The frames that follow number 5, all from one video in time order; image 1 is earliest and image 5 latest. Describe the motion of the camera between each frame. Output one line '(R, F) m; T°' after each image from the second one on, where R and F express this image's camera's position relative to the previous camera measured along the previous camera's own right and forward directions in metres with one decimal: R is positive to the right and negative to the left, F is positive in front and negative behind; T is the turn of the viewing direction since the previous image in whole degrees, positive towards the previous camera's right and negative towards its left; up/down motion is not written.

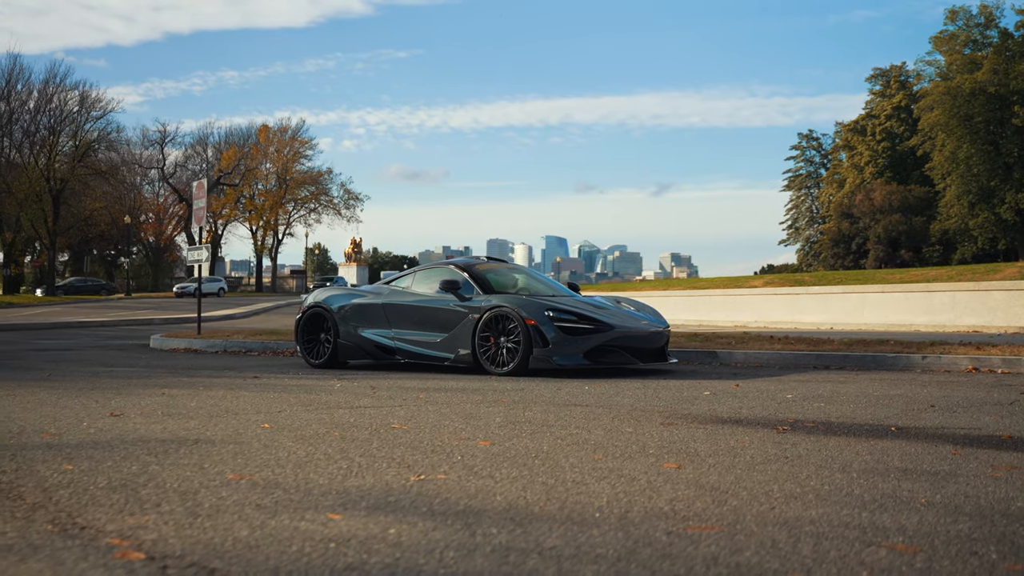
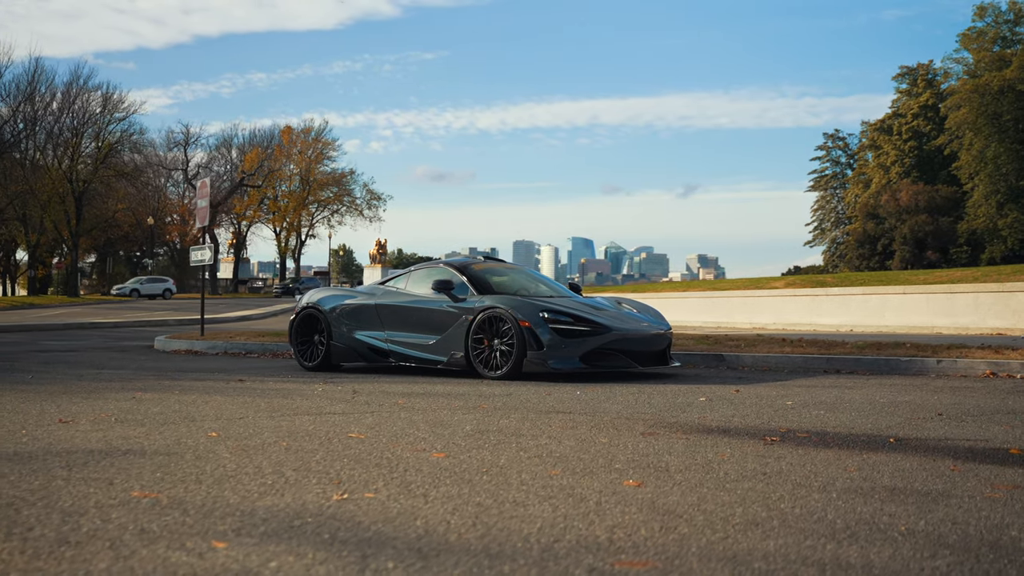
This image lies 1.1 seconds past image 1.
(+0.3, +0.3) m; -2°
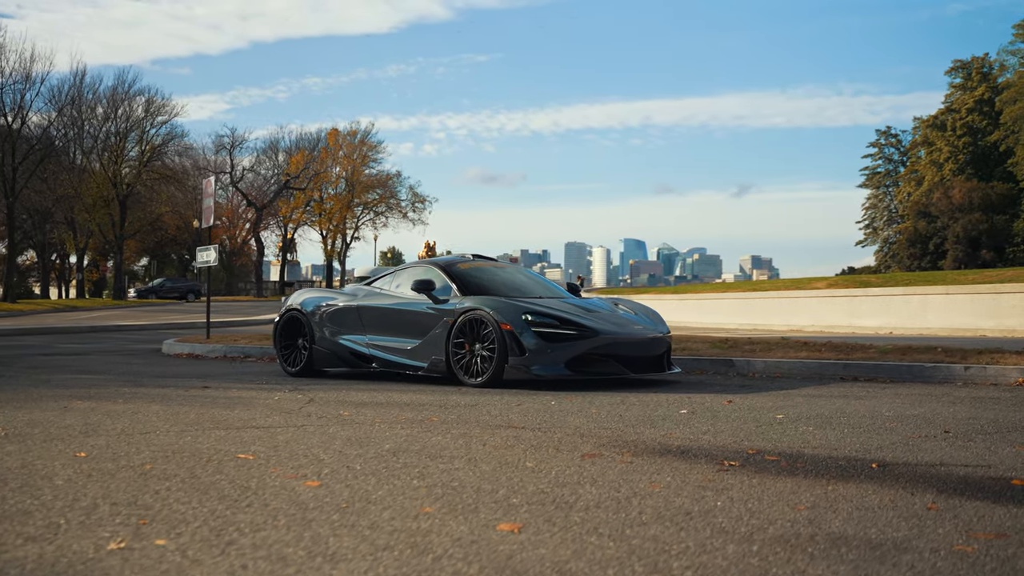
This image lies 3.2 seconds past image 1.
(+0.6, +0.6) m; -3°
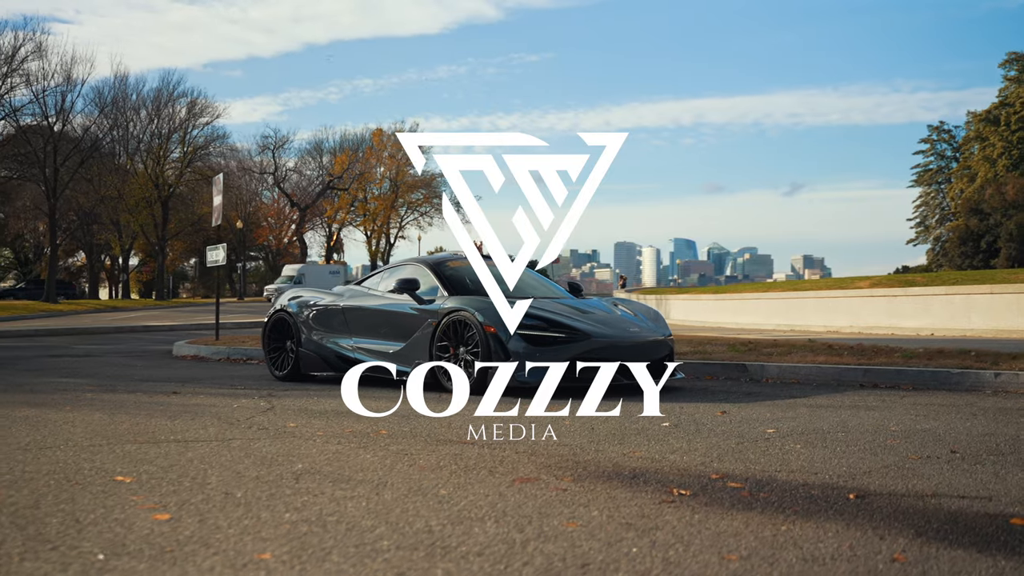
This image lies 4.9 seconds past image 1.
(+0.5, +0.6) m; -3°
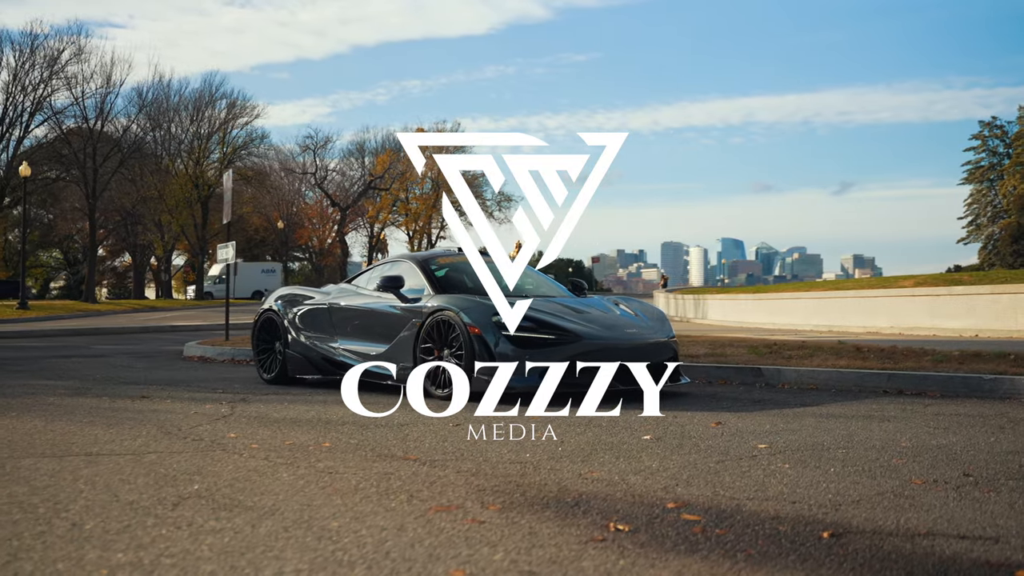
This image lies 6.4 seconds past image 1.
(+0.5, +0.6) m; -3°
